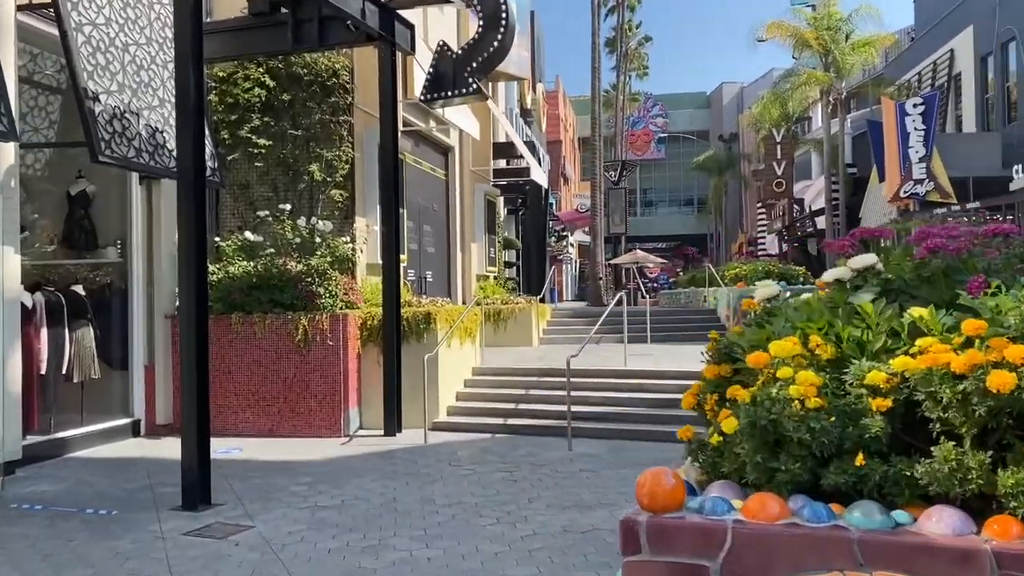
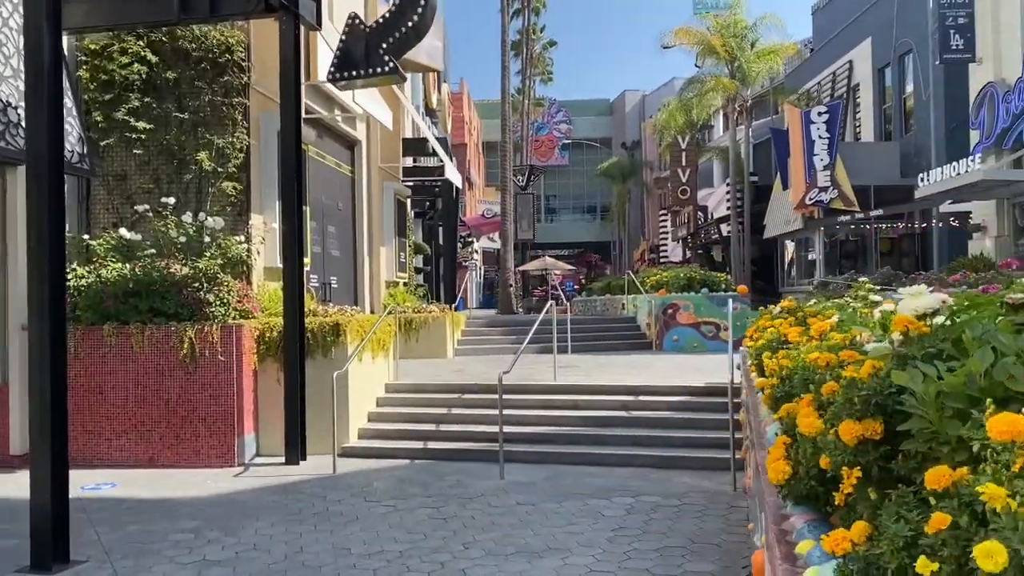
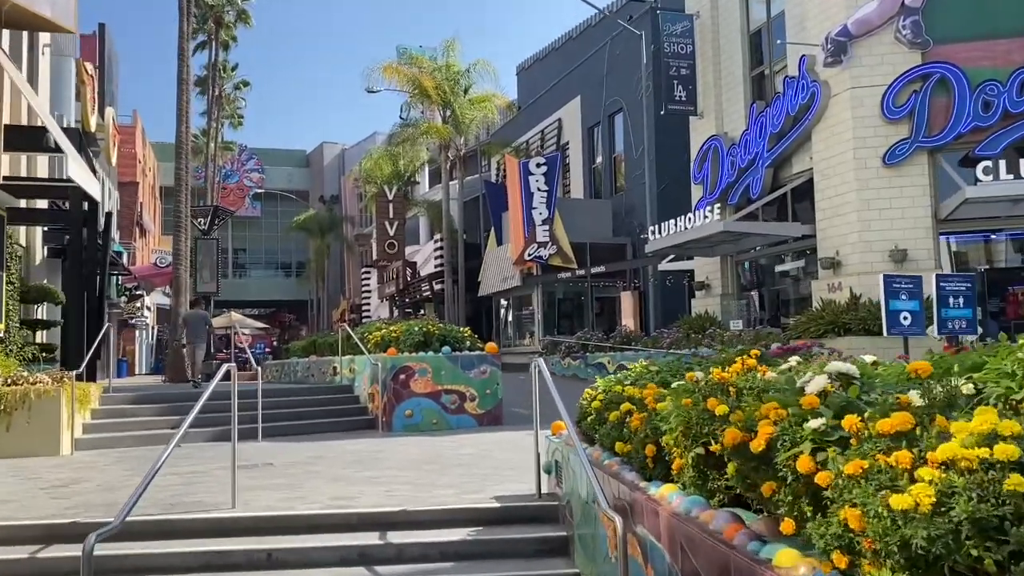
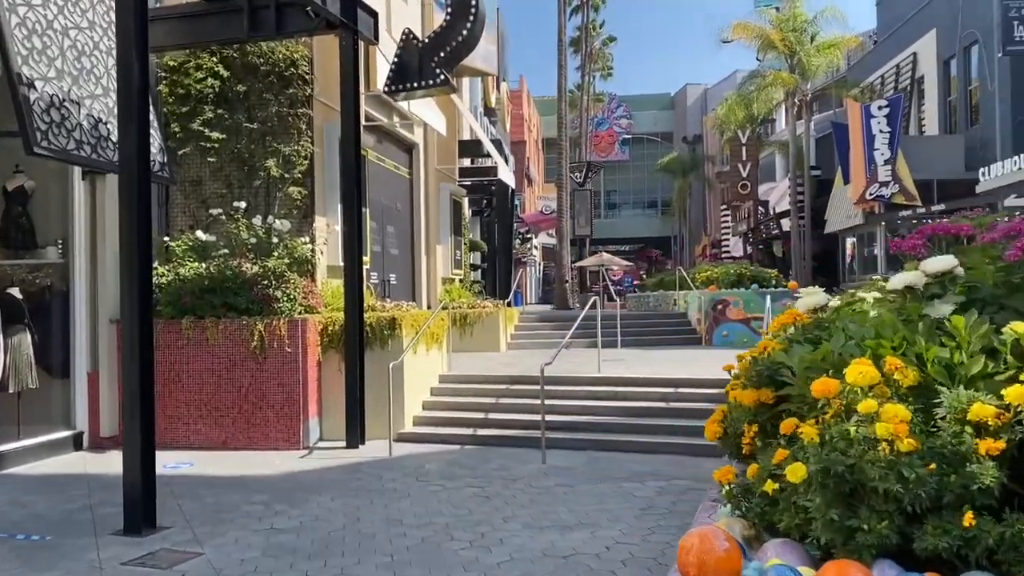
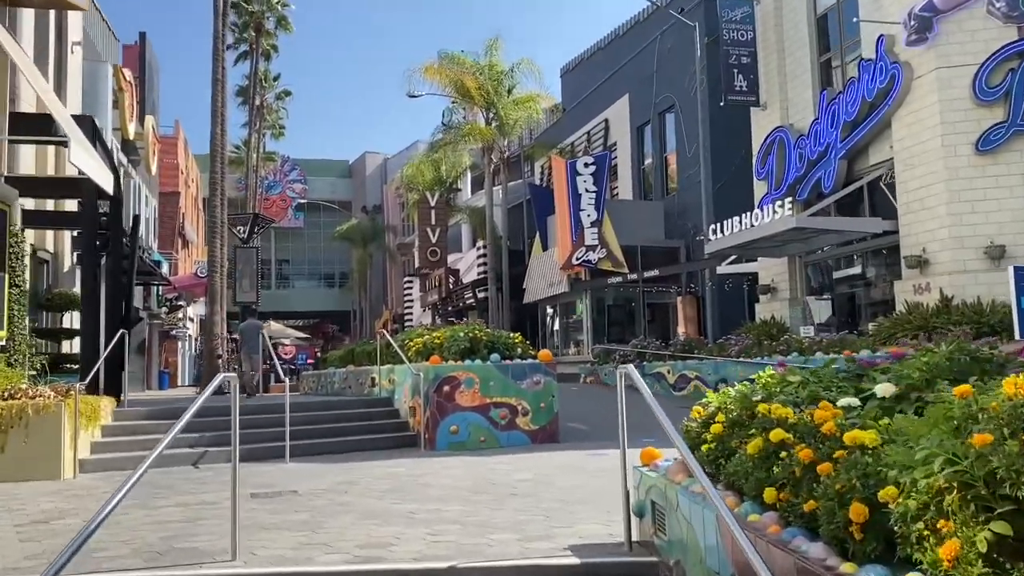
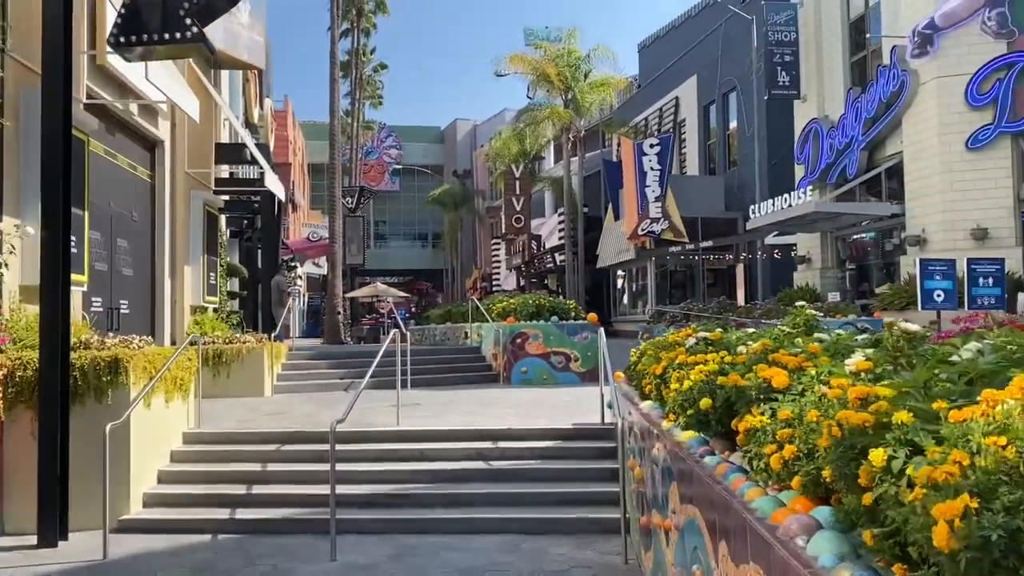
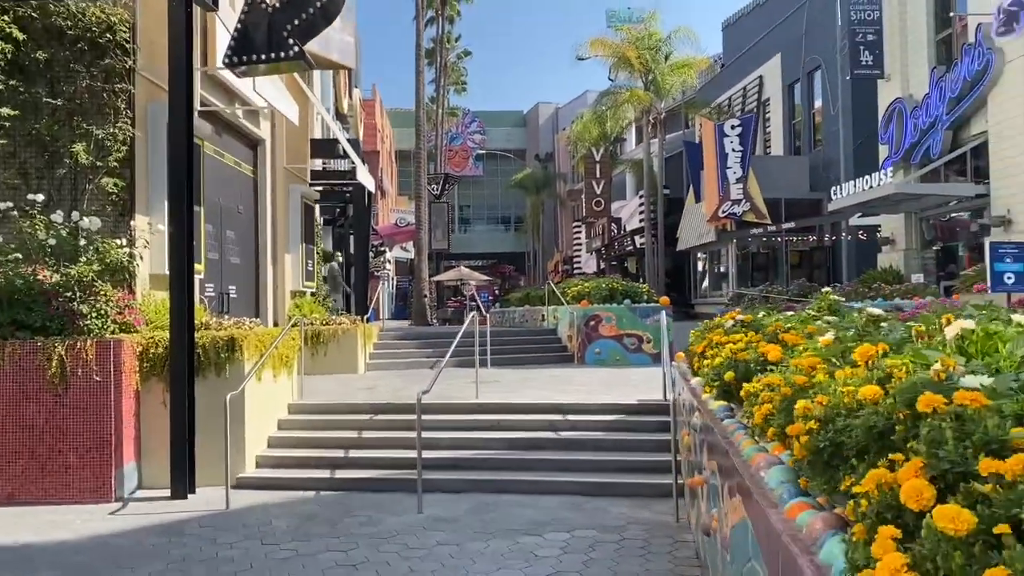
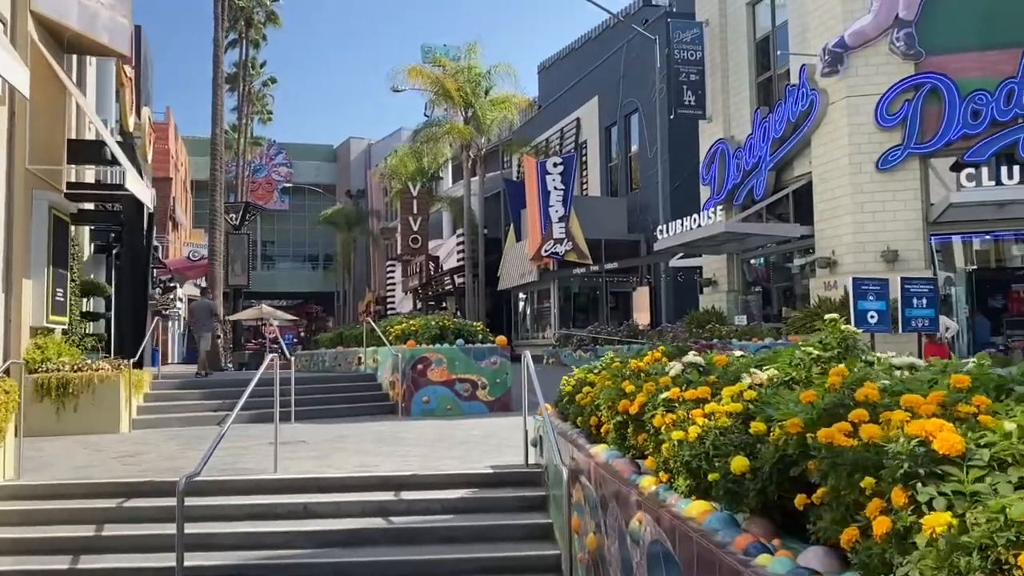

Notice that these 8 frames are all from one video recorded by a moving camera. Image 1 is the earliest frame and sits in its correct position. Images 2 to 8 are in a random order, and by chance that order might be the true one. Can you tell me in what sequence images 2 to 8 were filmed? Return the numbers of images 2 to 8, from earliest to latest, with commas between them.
4, 2, 7, 6, 8, 3, 5
